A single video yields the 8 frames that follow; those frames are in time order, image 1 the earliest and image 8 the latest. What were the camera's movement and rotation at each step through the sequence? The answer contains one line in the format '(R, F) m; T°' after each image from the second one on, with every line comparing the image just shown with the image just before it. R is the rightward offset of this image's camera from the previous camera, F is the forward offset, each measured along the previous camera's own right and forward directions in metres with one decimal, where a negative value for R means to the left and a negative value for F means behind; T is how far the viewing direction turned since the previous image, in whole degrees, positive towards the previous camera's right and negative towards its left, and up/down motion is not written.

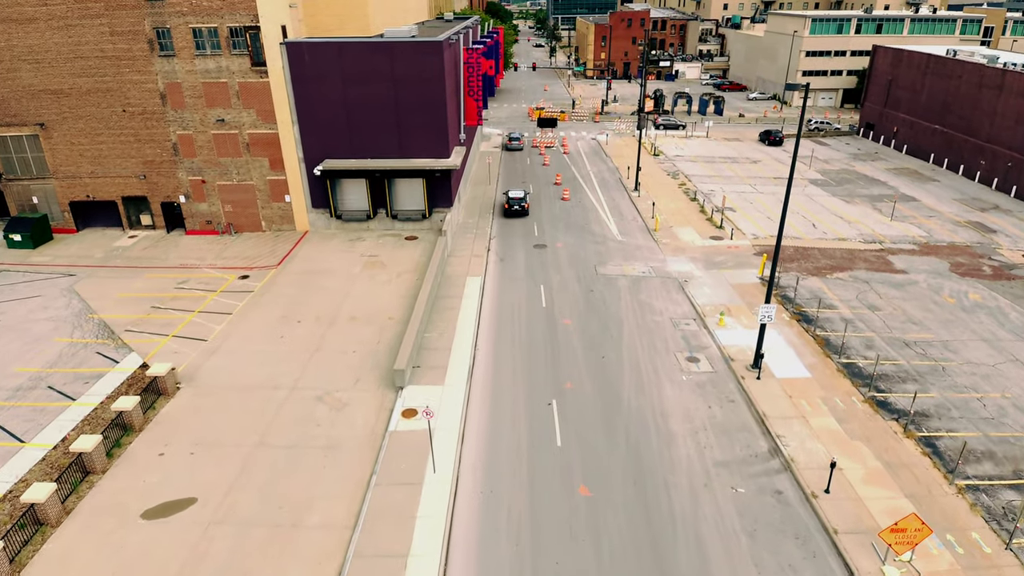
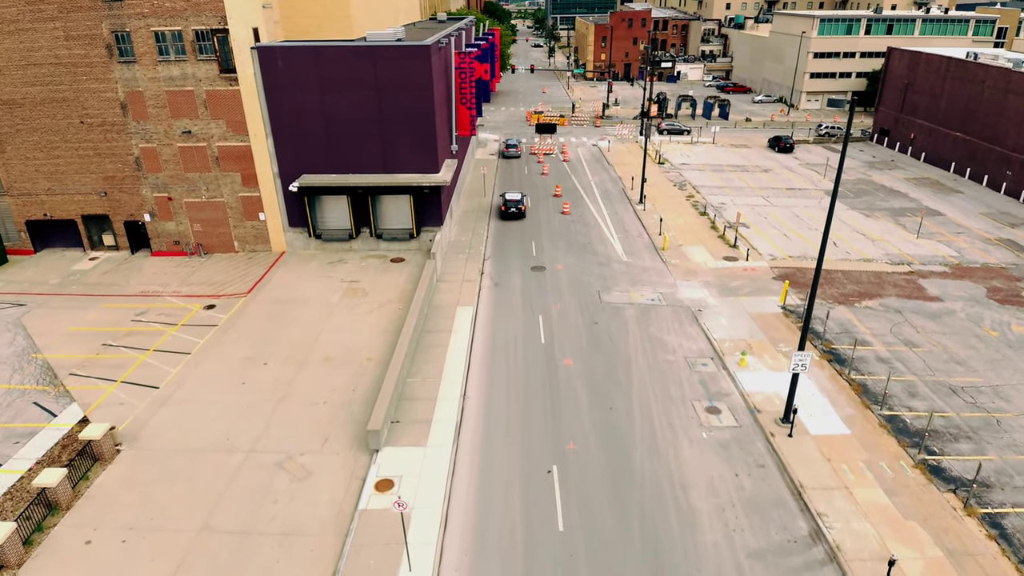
(+0.1, +2.8) m; 0°
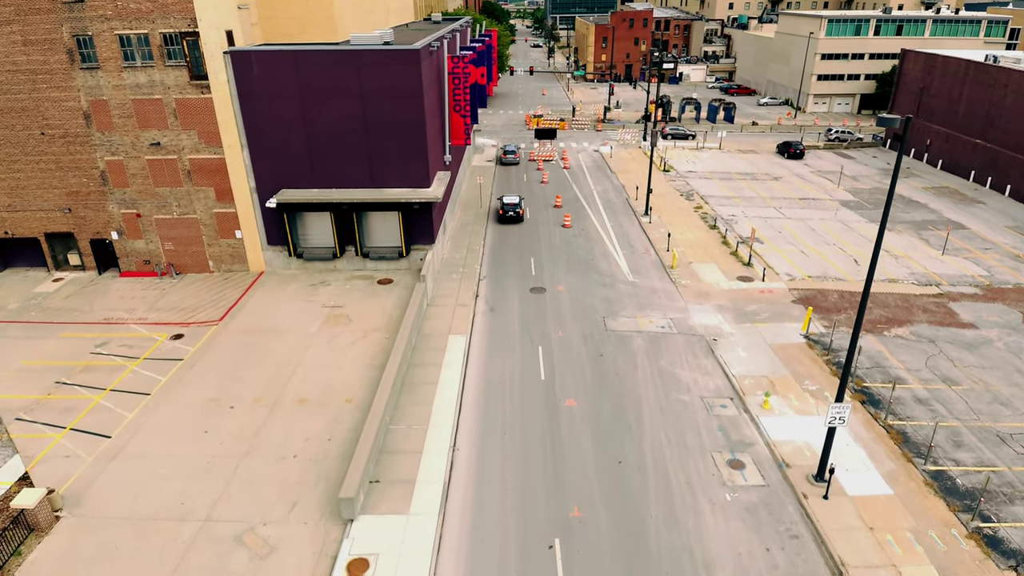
(+0.1, +2.3) m; 0°
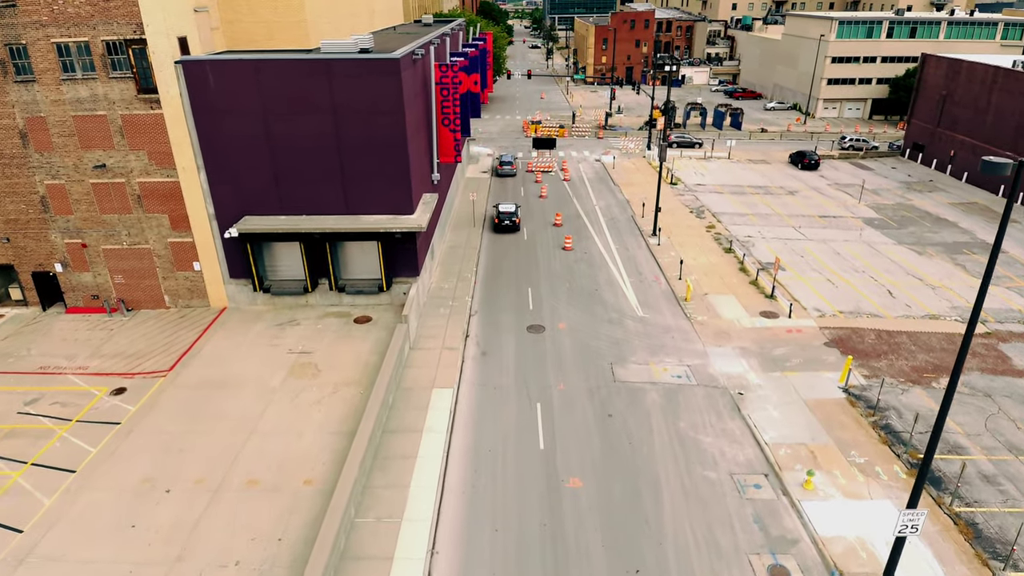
(+0.1, +3.2) m; 0°
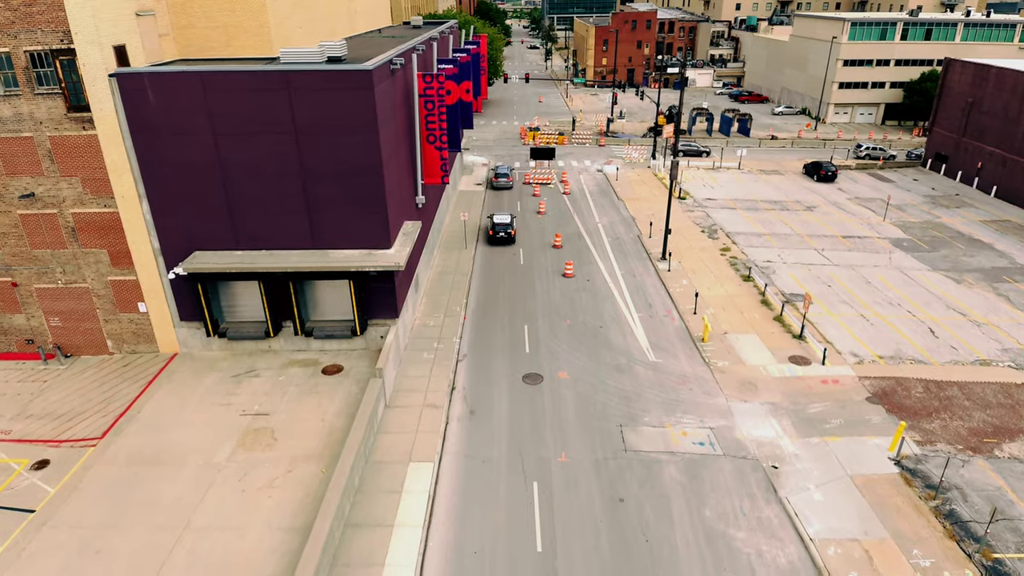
(+0.2, +3.2) m; 0°
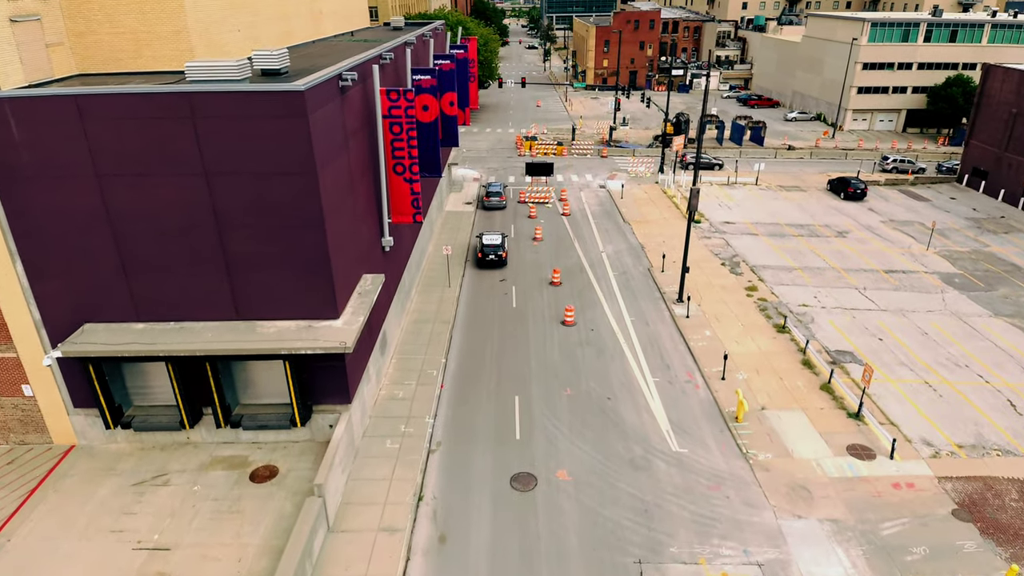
(+0.3, +4.6) m; 0°
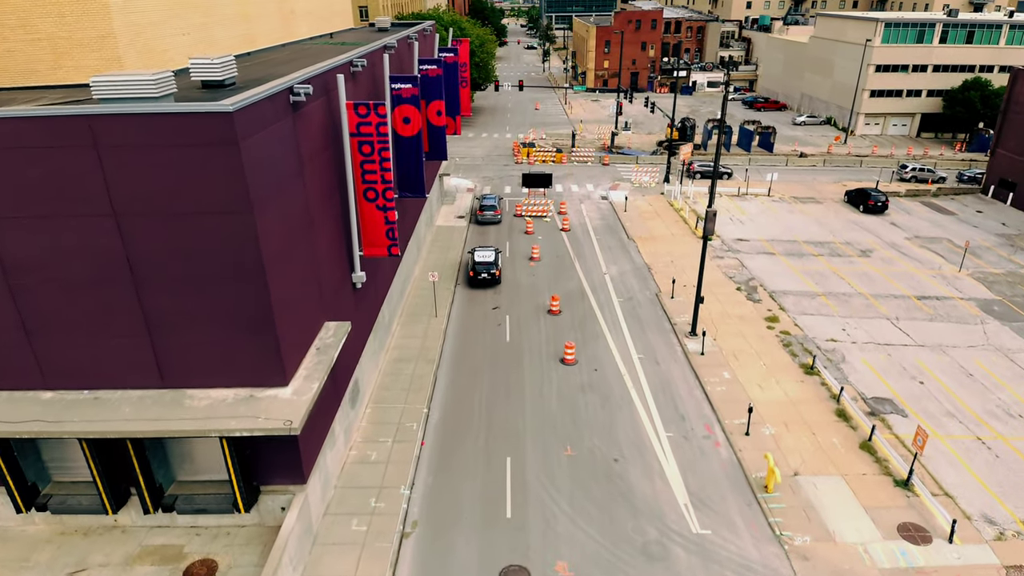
(+0.2, +2.8) m; 0°
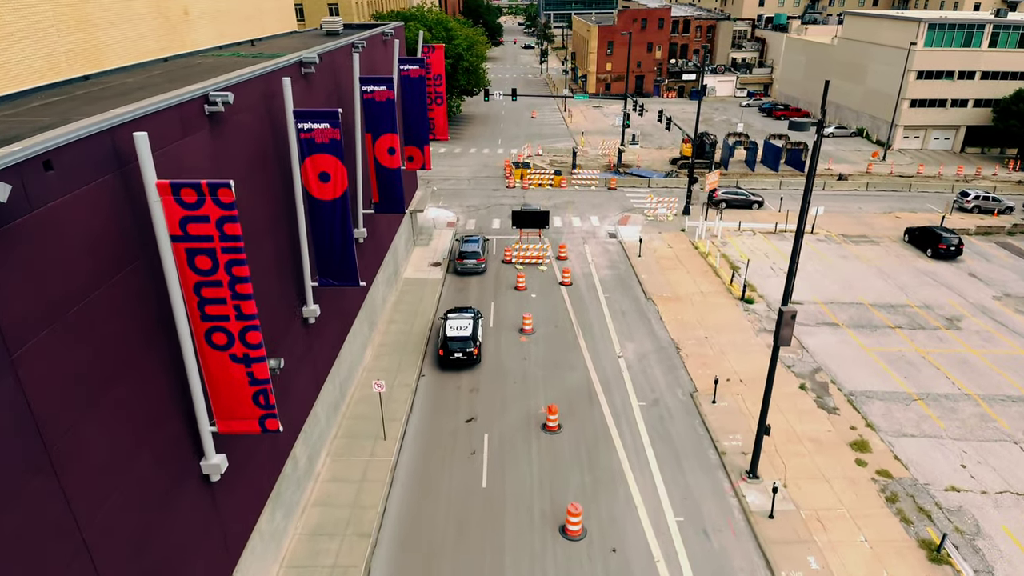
(+0.5, +7.3) m; 0°
